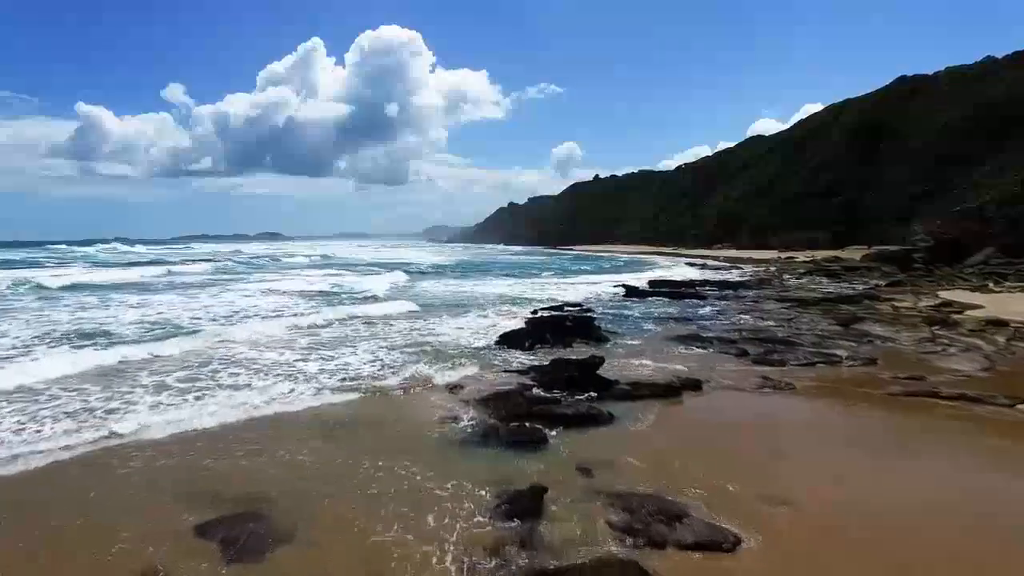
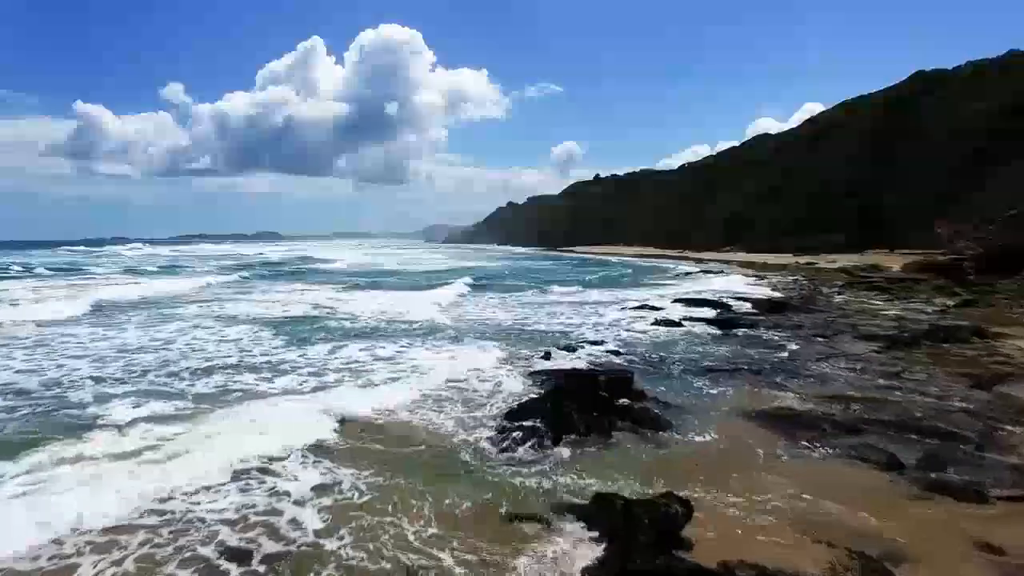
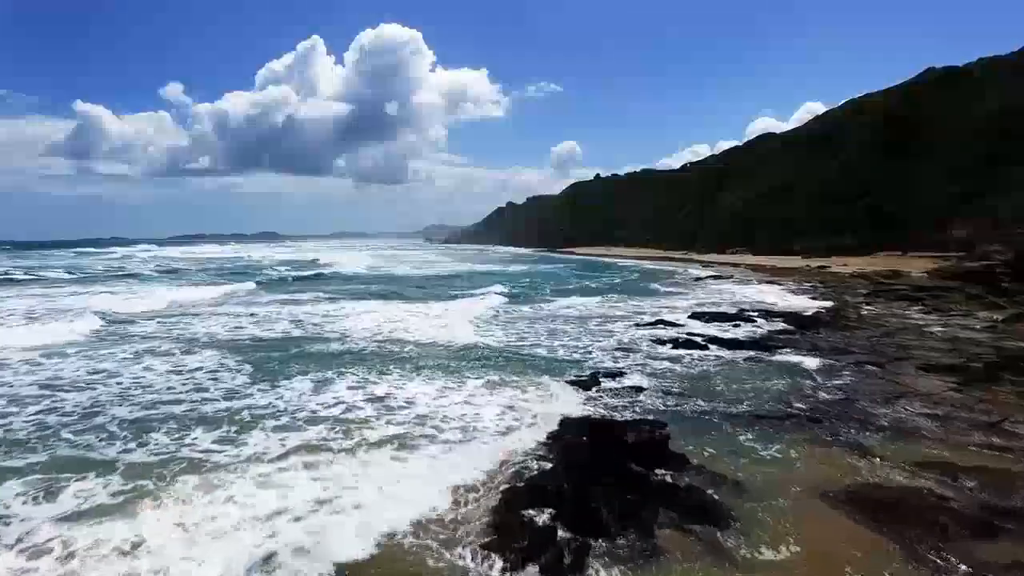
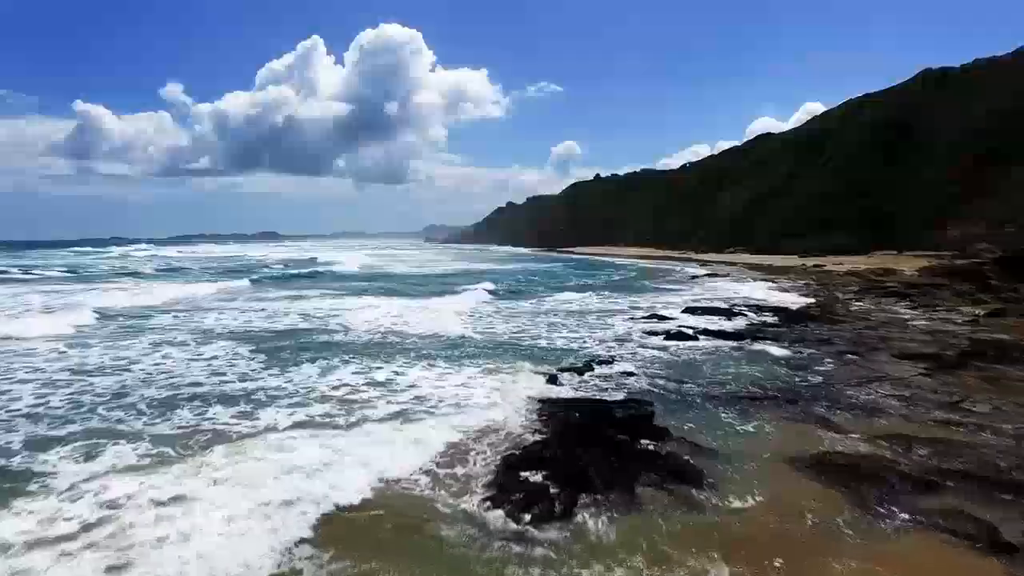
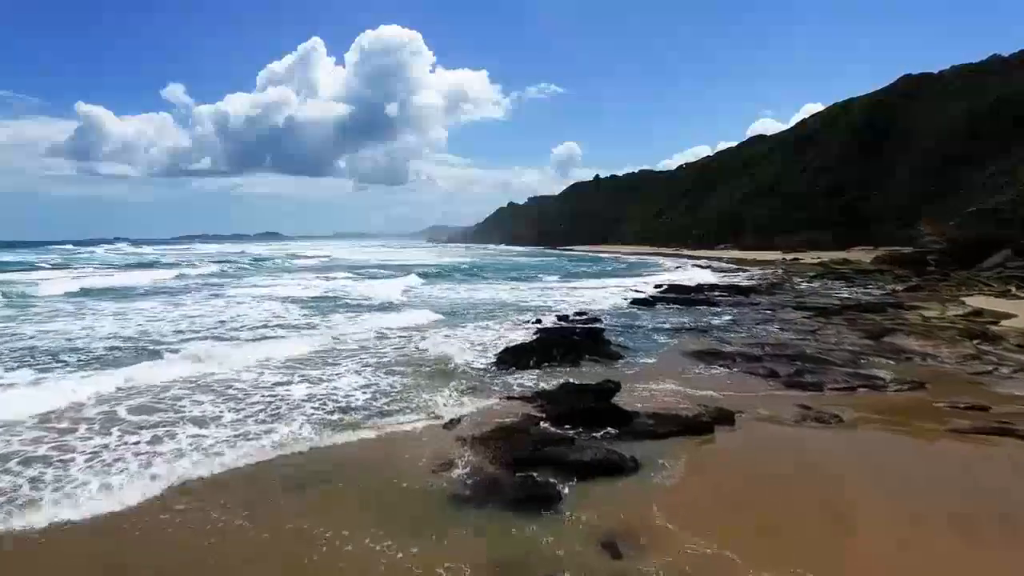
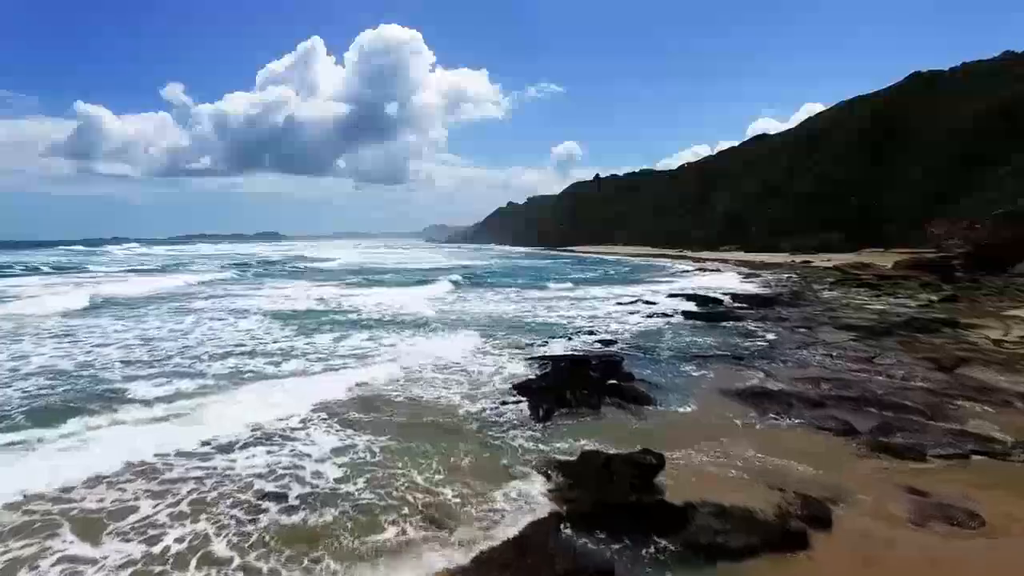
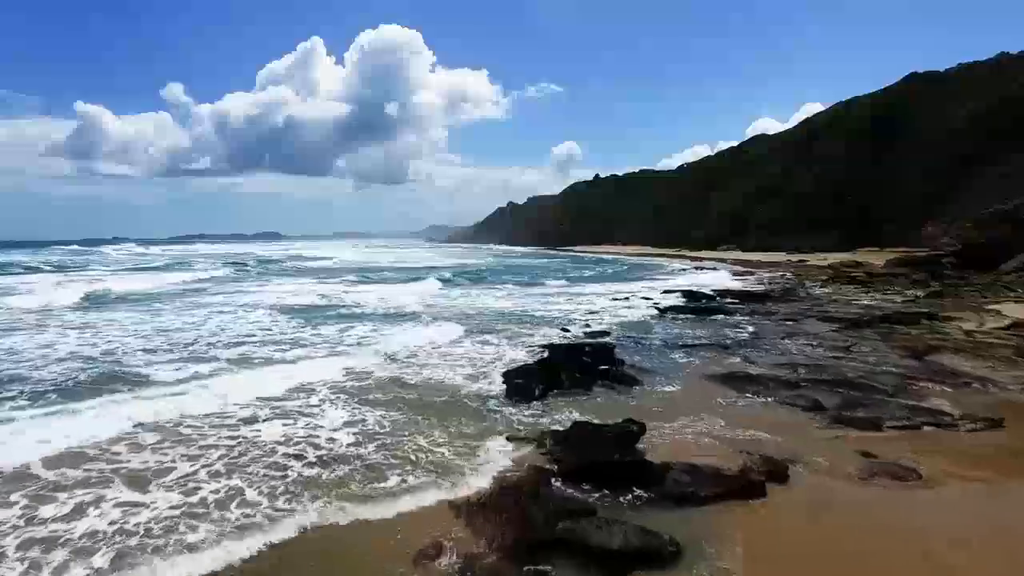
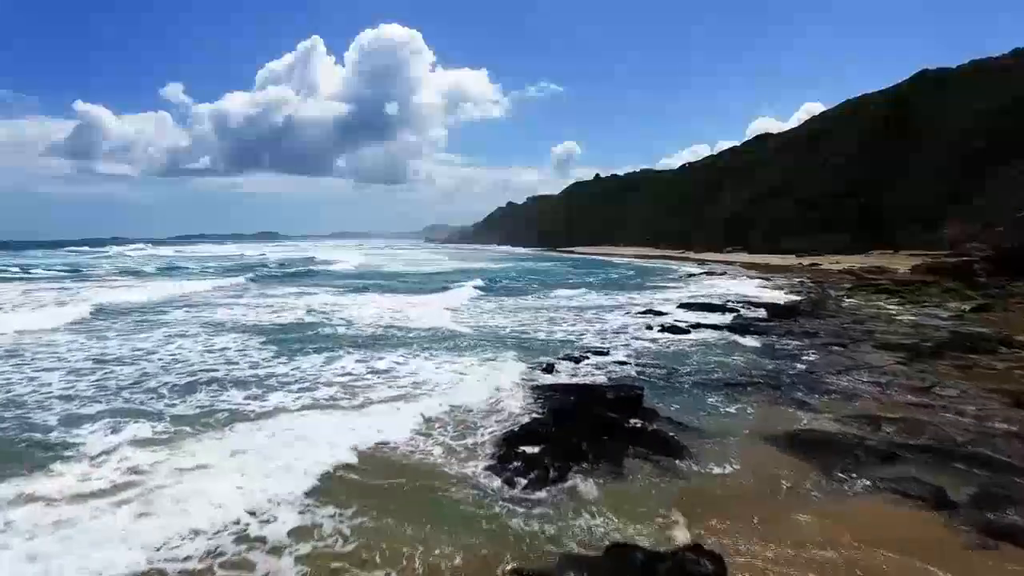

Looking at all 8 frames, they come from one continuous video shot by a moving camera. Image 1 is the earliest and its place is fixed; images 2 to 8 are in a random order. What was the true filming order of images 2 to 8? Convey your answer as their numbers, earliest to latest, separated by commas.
5, 7, 6, 2, 8, 4, 3
